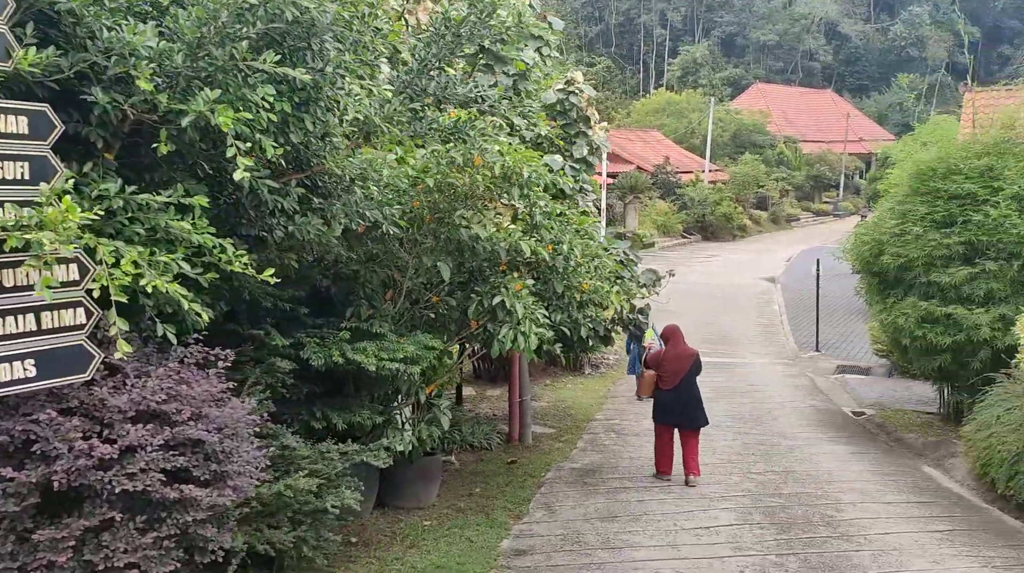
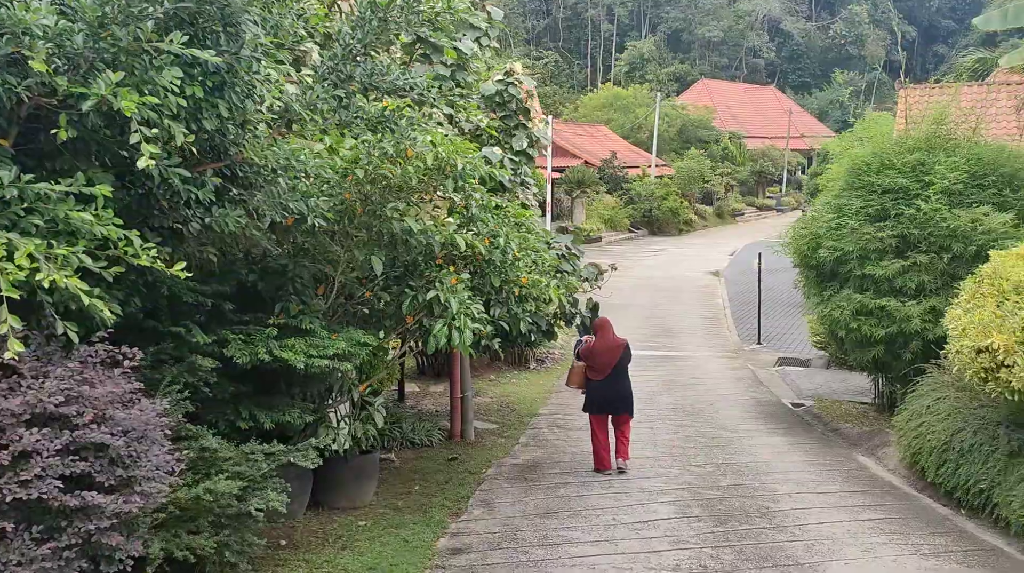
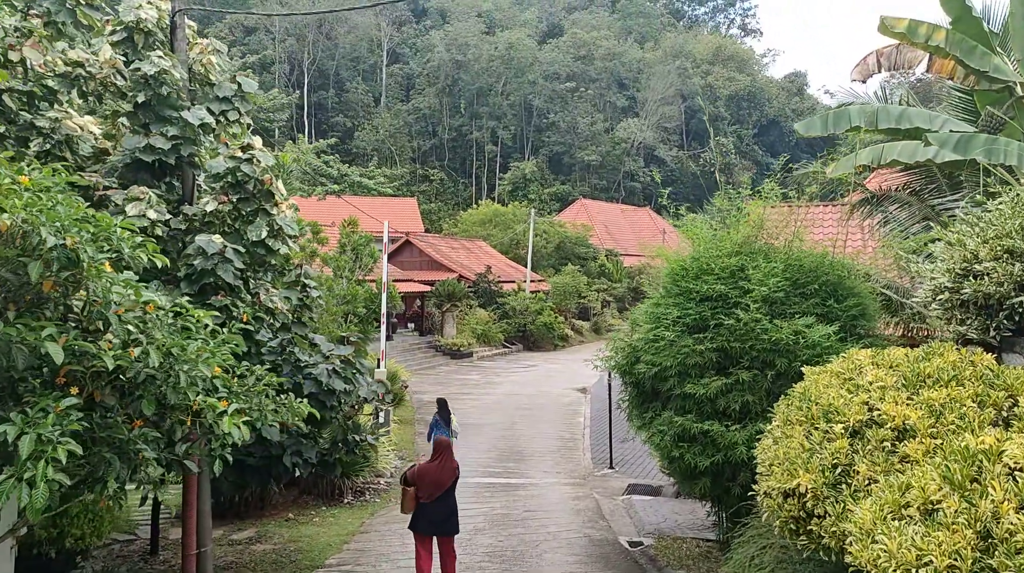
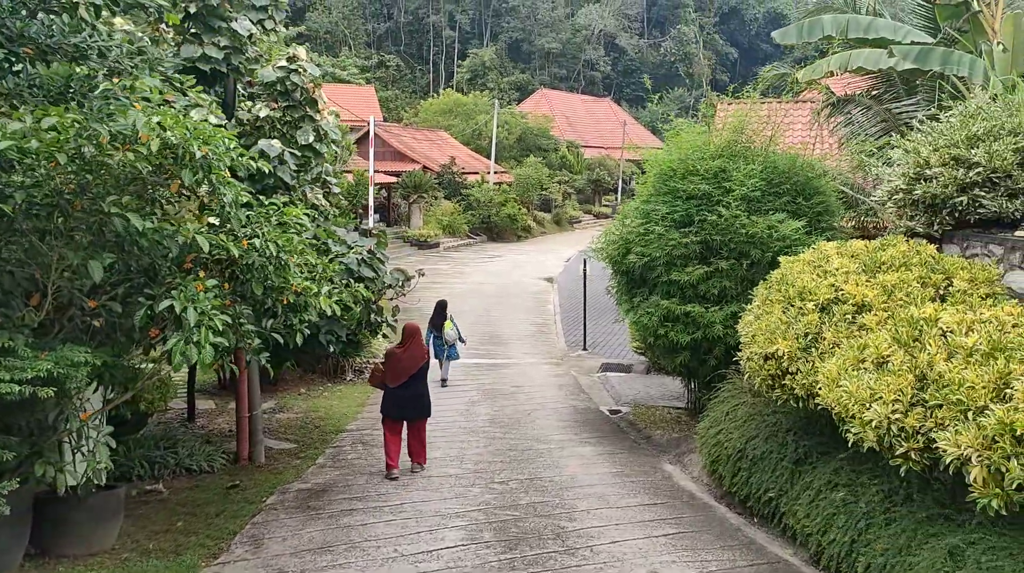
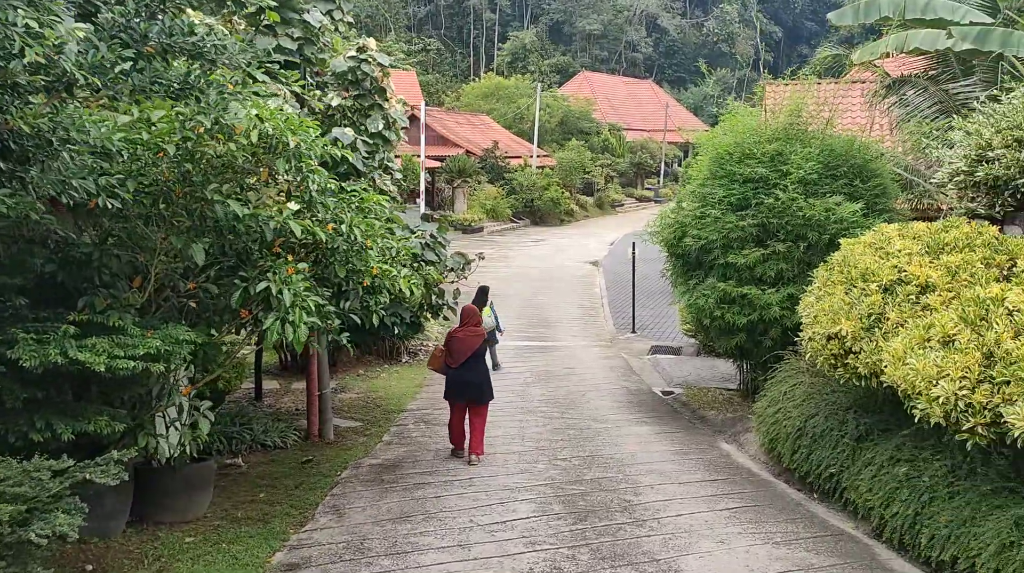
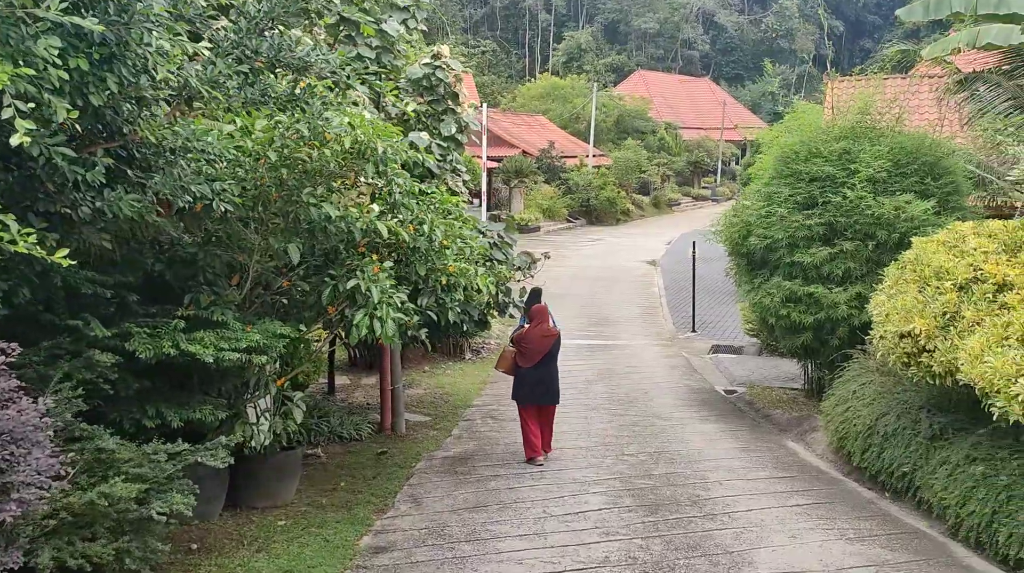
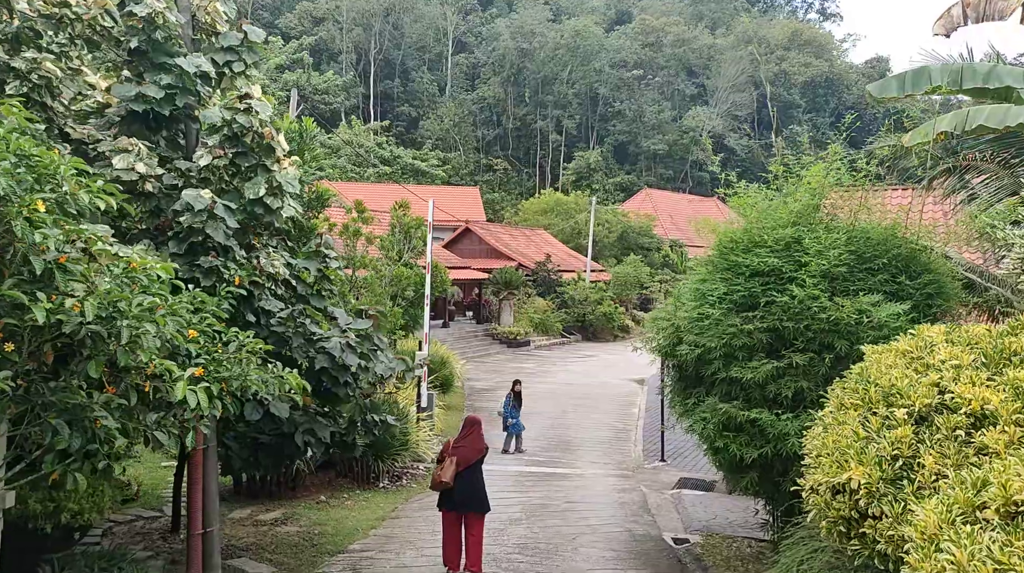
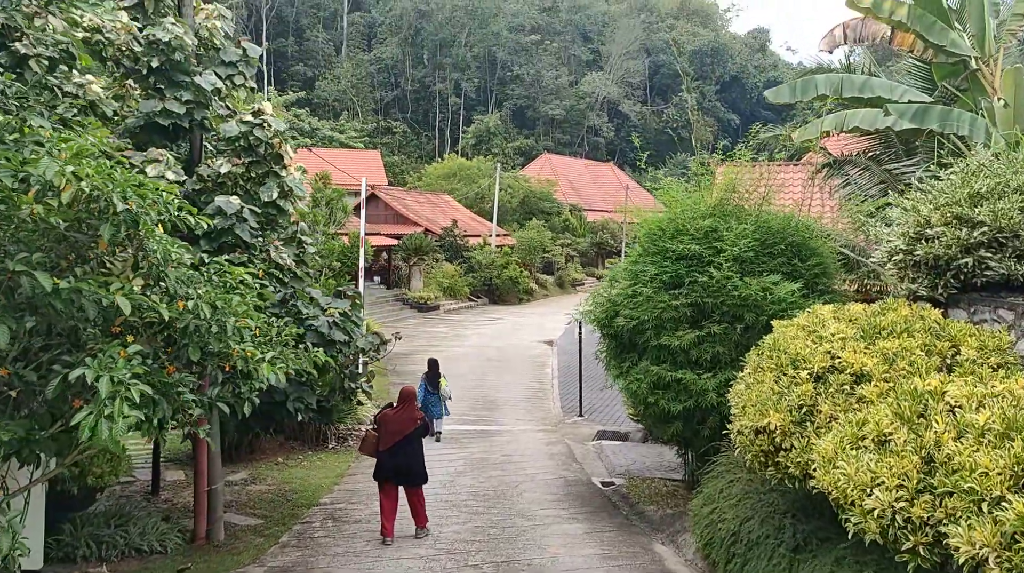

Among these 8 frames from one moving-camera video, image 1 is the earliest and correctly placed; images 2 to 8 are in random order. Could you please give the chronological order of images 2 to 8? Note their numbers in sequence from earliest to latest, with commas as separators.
2, 6, 5, 4, 8, 3, 7
